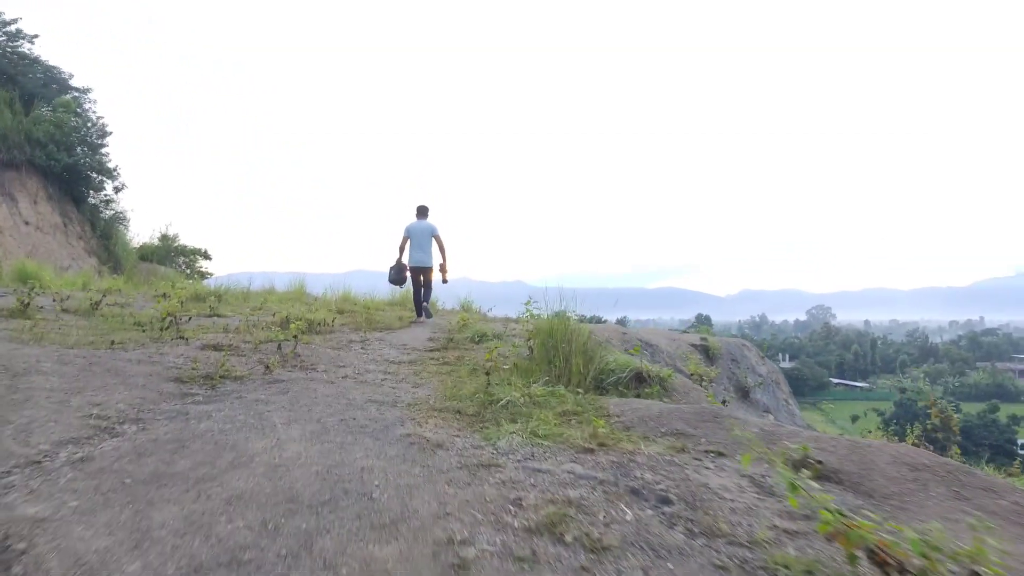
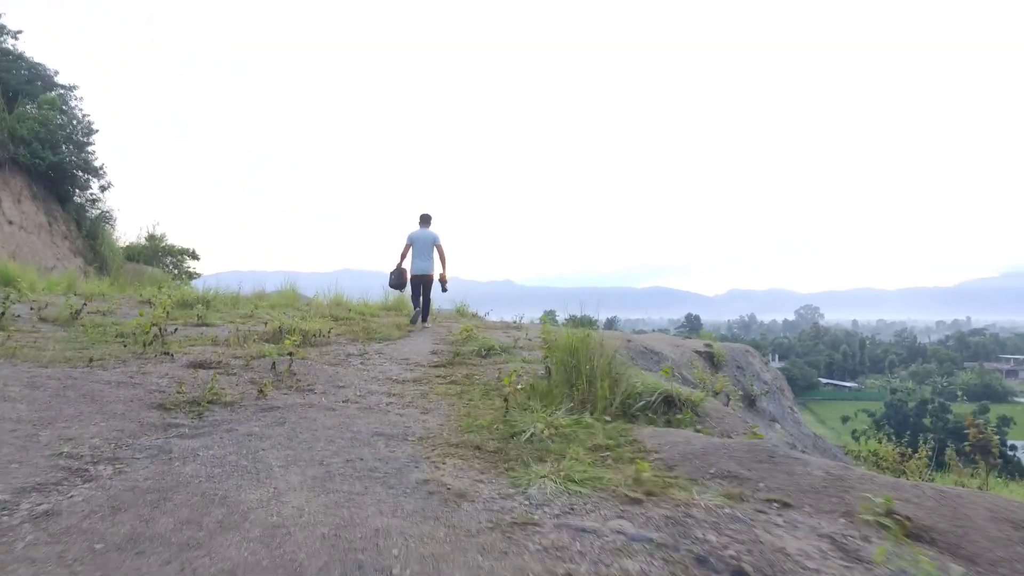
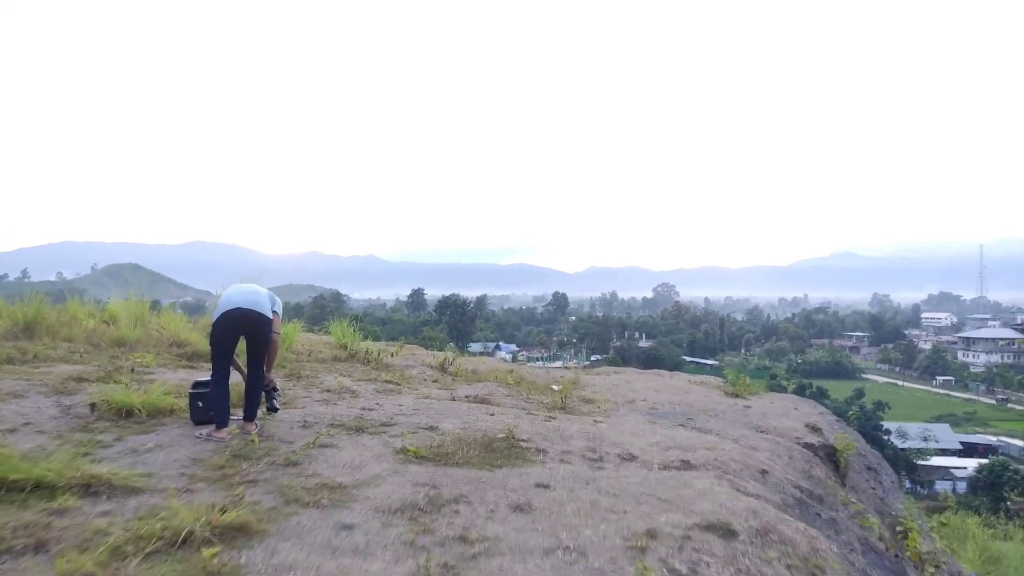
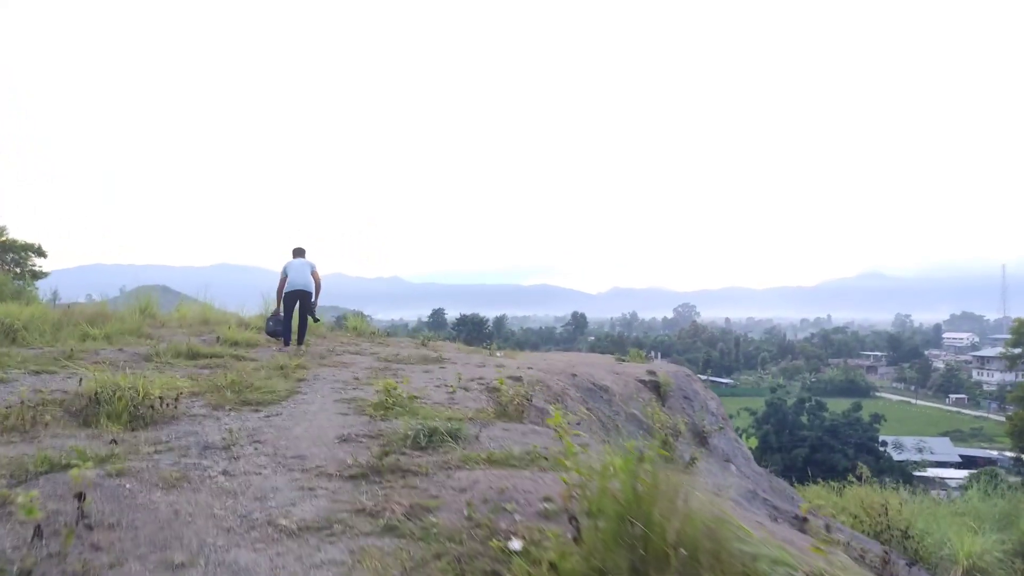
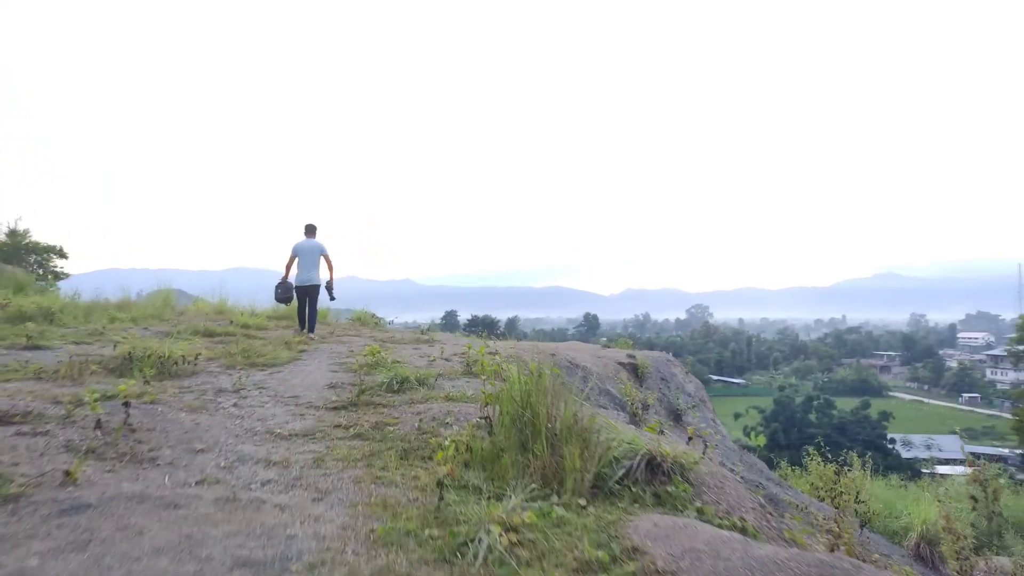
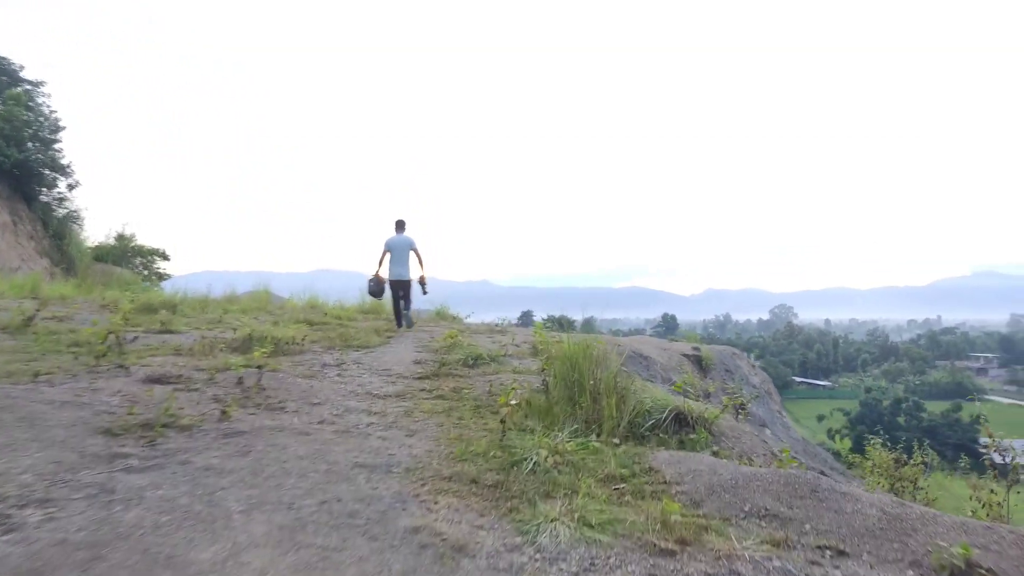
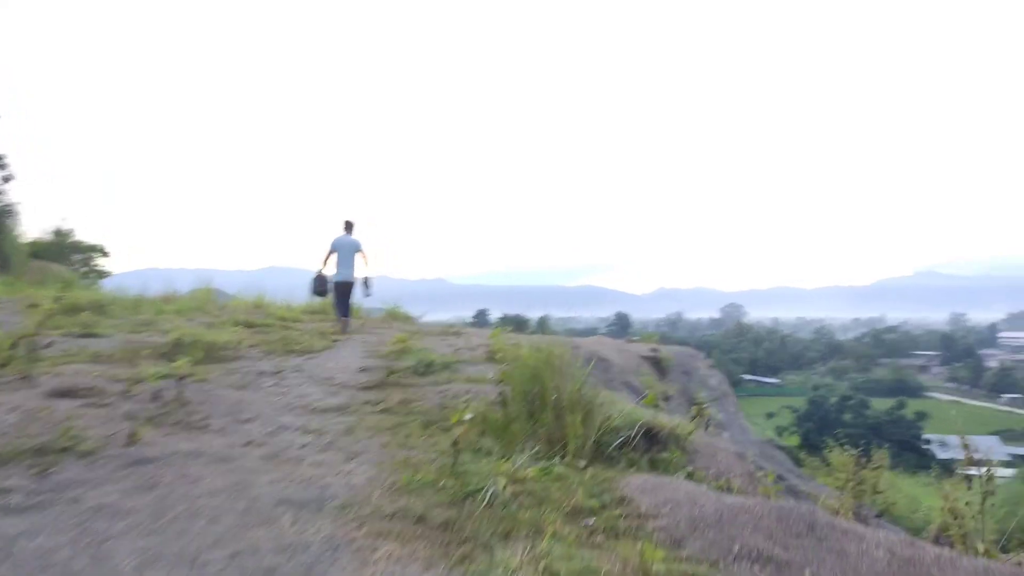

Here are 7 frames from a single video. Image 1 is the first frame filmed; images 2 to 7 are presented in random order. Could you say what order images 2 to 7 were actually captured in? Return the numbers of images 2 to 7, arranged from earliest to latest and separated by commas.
2, 6, 7, 5, 4, 3
